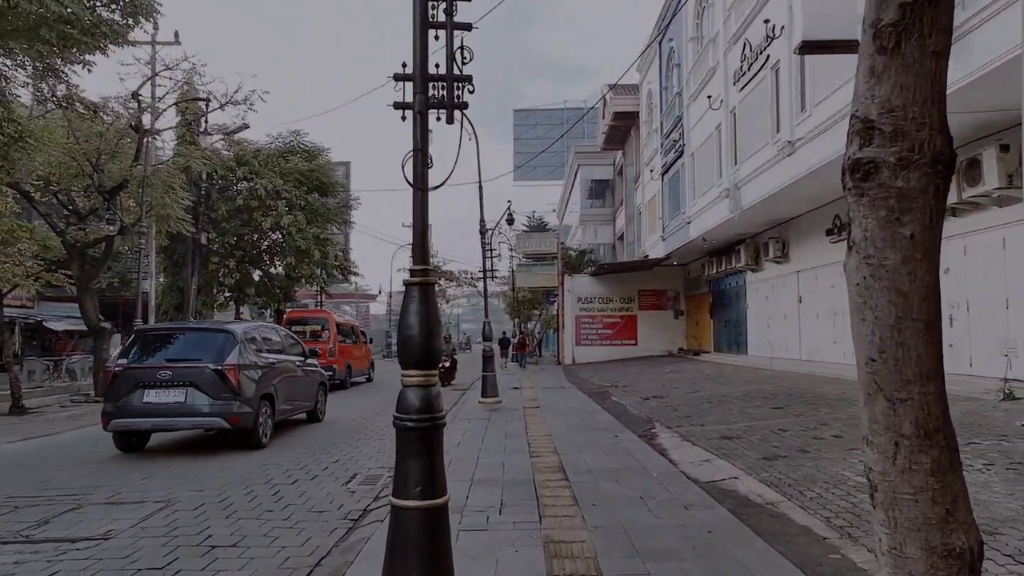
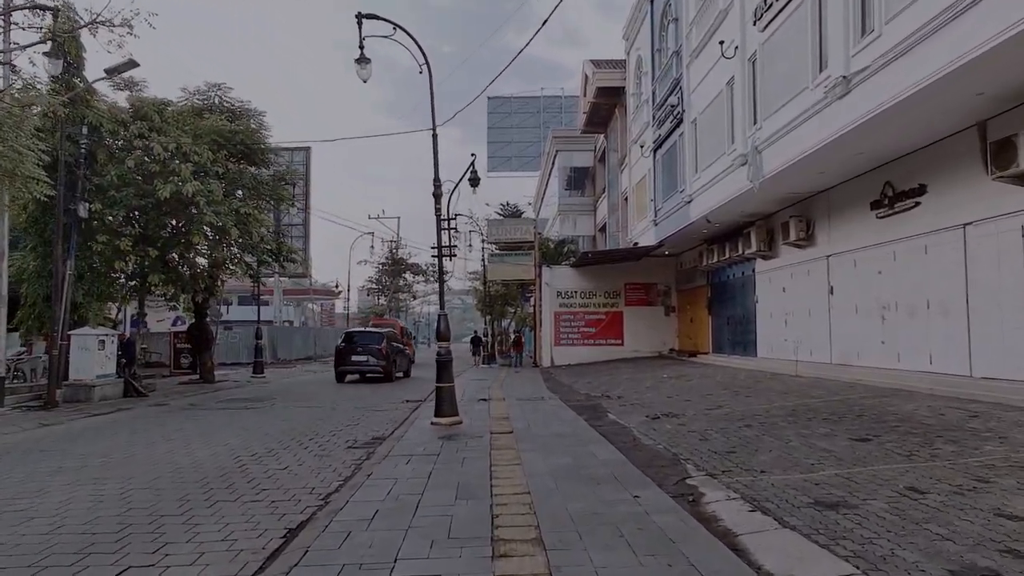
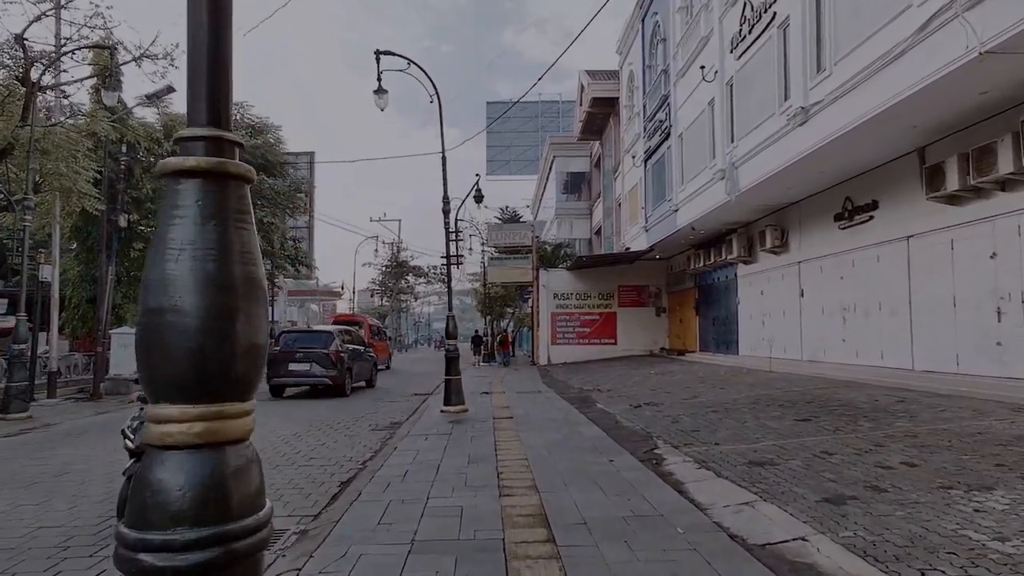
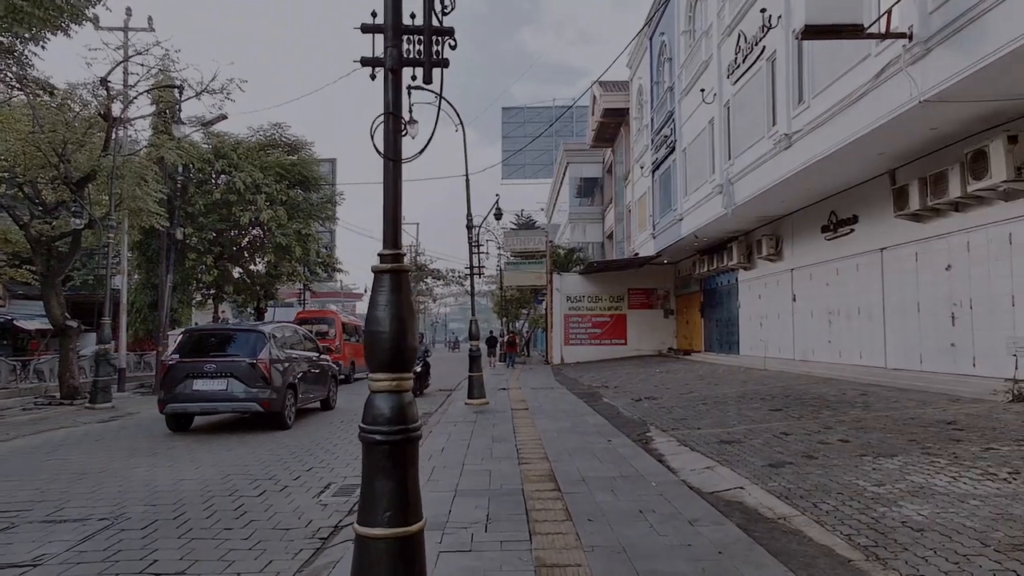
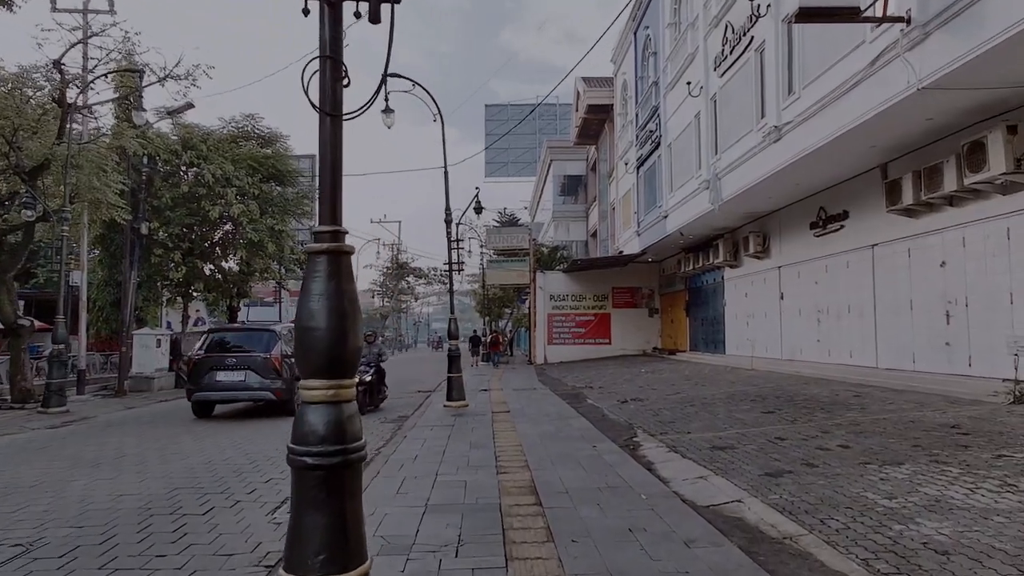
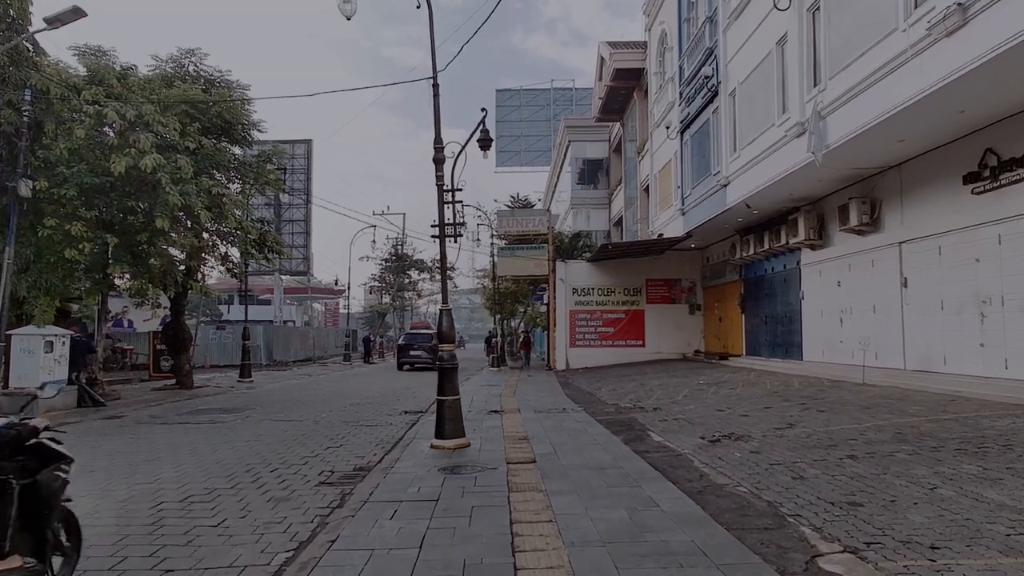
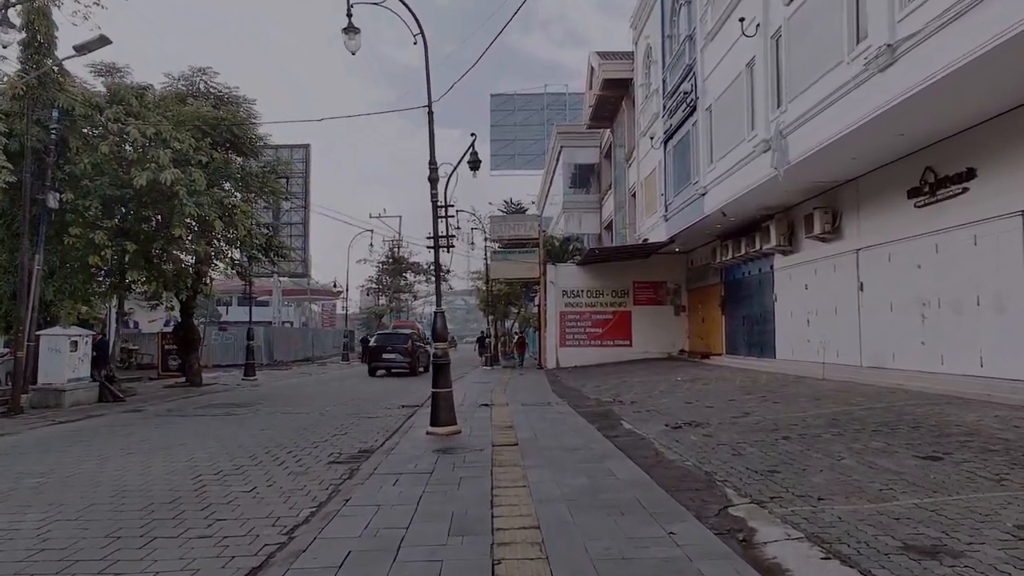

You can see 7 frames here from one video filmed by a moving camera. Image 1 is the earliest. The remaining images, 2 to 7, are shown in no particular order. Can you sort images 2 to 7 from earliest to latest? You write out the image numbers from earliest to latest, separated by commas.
4, 5, 3, 2, 7, 6
